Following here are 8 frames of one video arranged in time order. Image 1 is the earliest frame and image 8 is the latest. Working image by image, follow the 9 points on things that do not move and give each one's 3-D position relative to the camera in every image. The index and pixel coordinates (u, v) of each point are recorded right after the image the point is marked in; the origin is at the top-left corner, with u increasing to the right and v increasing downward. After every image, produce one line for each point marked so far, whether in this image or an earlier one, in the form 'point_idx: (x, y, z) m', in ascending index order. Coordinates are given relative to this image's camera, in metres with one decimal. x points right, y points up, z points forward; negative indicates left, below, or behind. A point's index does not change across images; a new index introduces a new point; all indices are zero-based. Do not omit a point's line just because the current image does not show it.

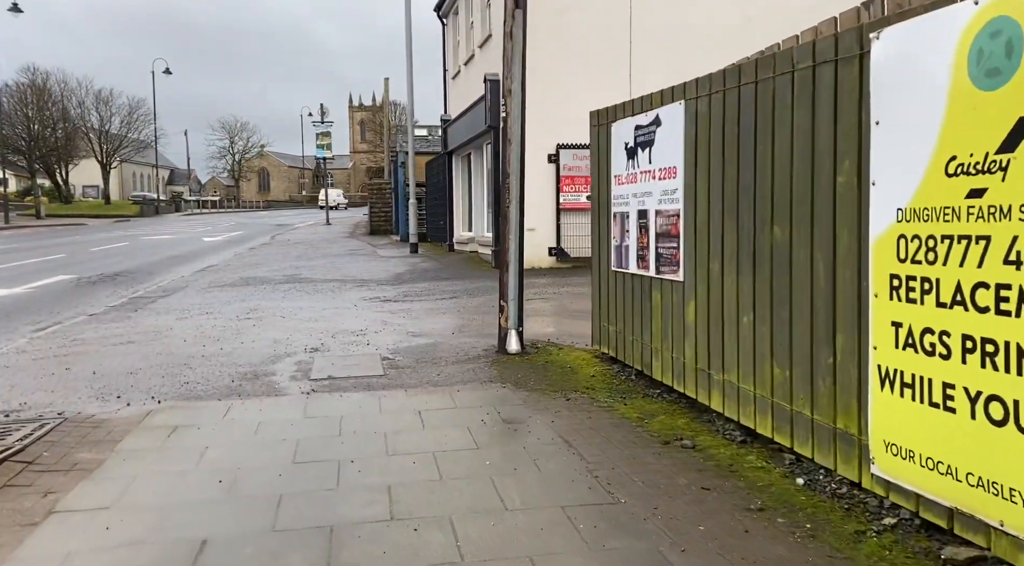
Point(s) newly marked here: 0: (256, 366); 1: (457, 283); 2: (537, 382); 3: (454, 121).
0: (-1.9, -0.7, +6.4) m
1: (-0.8, 0.0, +12.7) m
2: (+0.2, -0.7, +5.5) m
3: (-1.2, +3.5, +18.4) m
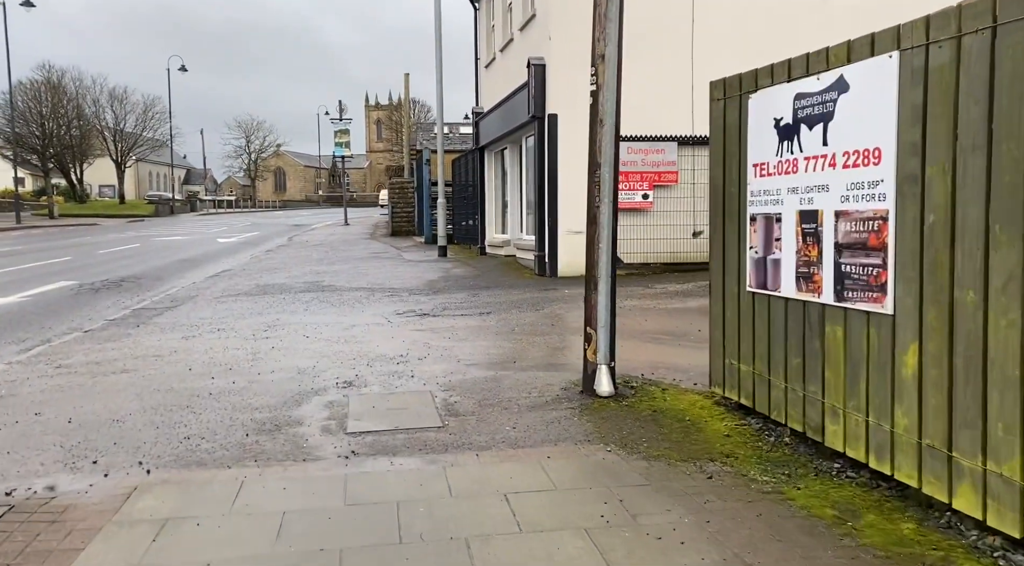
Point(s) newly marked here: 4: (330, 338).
0: (-1.4, -0.8, +5.1) m
1: (-0.2, -0.1, +11.3) m
2: (+0.7, -0.8, +4.1) m
3: (-0.5, +3.4, +17.0) m
4: (-1.7, -0.5, +8.0) m
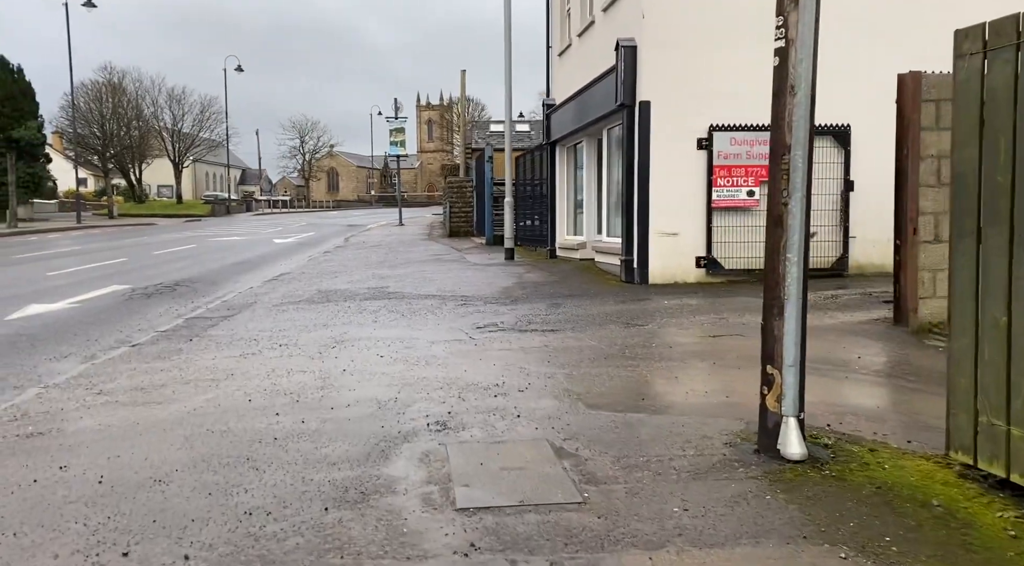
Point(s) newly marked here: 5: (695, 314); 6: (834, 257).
0: (-0.7, -0.9, +3.9) m
1: (+0.9, -0.2, +10.1) m
2: (+1.3, -0.9, +2.8) m
3: (+0.9, +3.3, +15.8) m
4: (-0.8, -0.6, +6.8) m
5: (+1.9, -0.3, +8.6) m
6: (+4.1, +0.3, +10.8) m
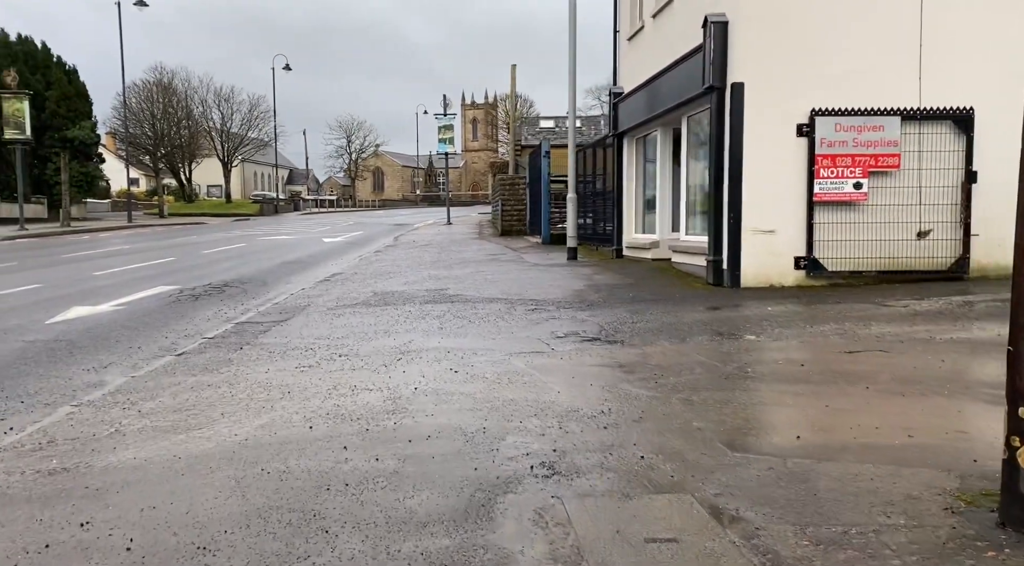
0: (-0.2, -0.9, +3.0) m
1: (+1.7, -0.3, +9.1) m
2: (+1.8, -0.9, +1.8) m
3: (+2.1, +3.3, +14.8) m
4: (-0.2, -0.7, +5.9) m
5: (+2.6, -0.3, +7.5) m
6: (+5.0, +0.3, +9.6) m
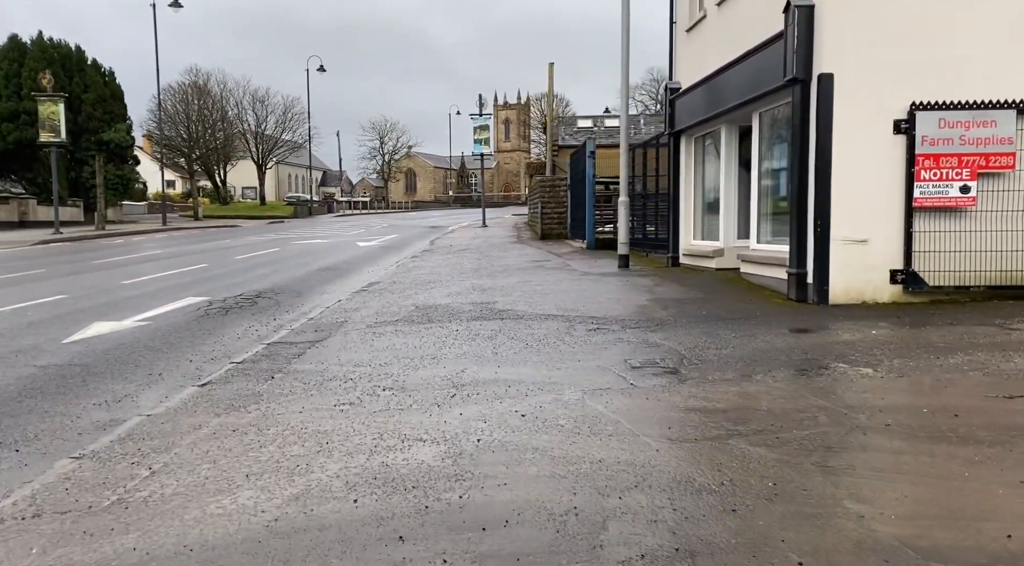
0: (+0.2, -1.1, +2.0) m
1: (+2.3, -0.4, +8.0) m
2: (+2.1, -1.1, +0.7) m
3: (+2.9, +3.1, +13.7) m
4: (+0.3, -0.8, +4.9) m
5: (+3.2, -0.5, +6.4) m
6: (+5.6, +0.1, +8.4) m
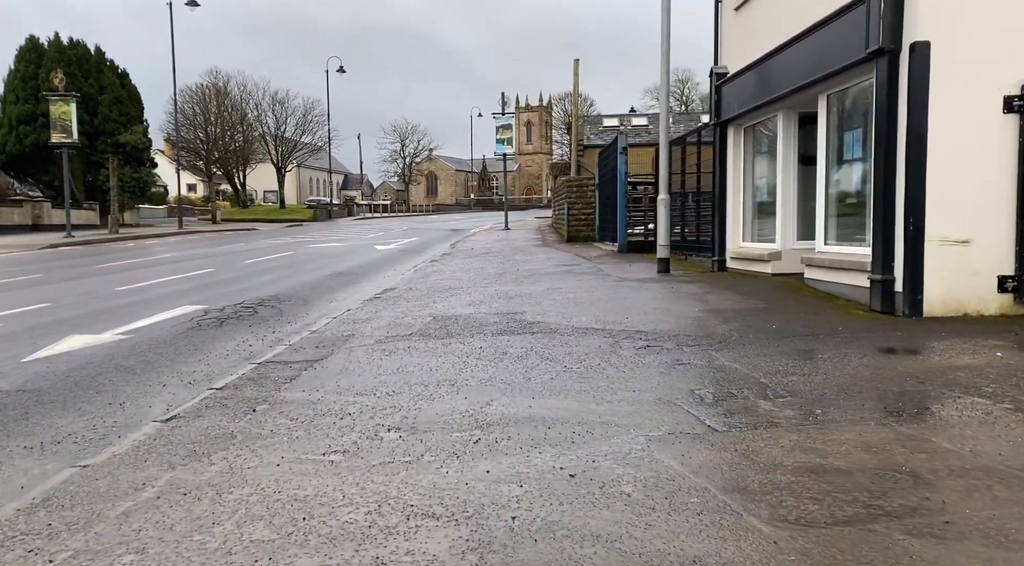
0: (+0.3, -1.1, +0.7) m
1: (+2.6, -0.5, +6.6) m
2: (+2.2, -1.1, -0.7) m
3: (+3.3, +3.0, +12.3) m
4: (+0.5, -0.9, +3.6) m
5: (+3.4, -0.6, +5.0) m
6: (+5.9, 0.0, +7.0) m
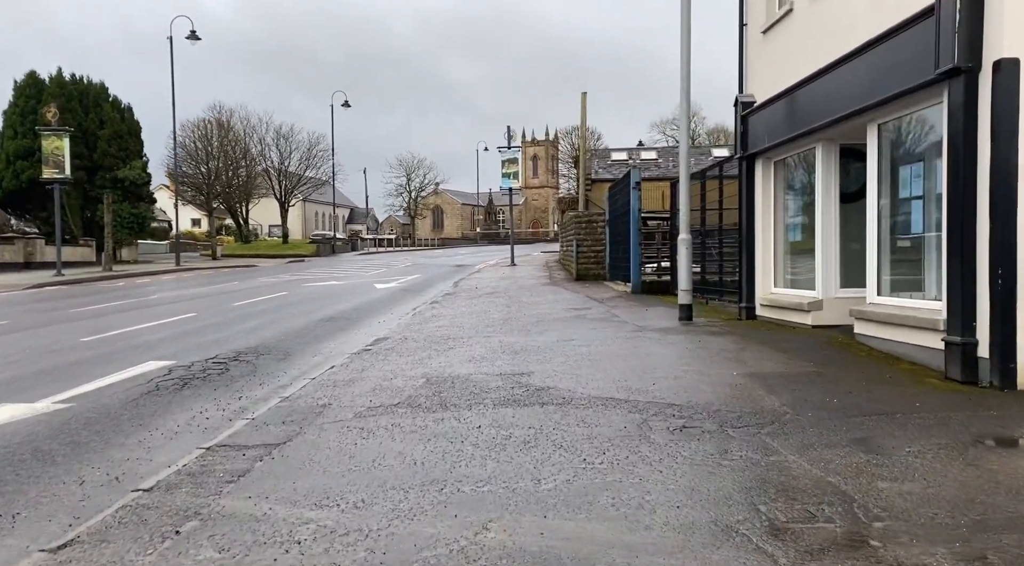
0: (+0.3, -1.3, -0.7) m
1: (+2.6, -1.0, +5.3) m
2: (+2.2, -1.3, -2.0) m
3: (+3.4, +2.4, +11.1) m
4: (+0.5, -1.2, +2.2) m
5: (+3.4, -1.0, +3.6) m
6: (+5.9, -0.4, +5.6) m
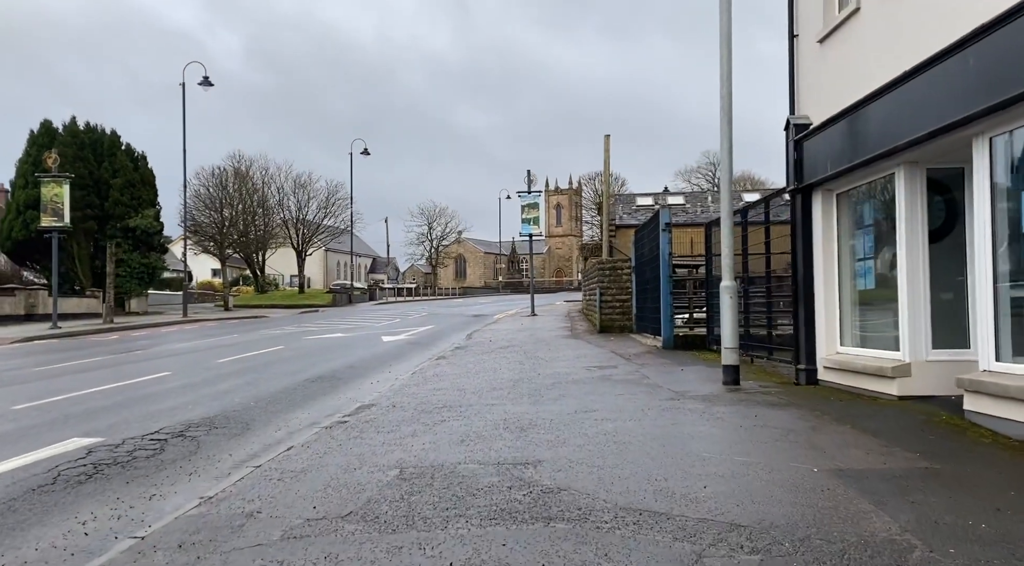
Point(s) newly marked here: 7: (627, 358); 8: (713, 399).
0: (0.0, -1.3, -2.7) m
1: (+2.5, -1.2, +3.2) m
2: (+1.9, -1.1, -4.1) m
3: (+3.5, +1.7, +9.1) m
4: (+0.3, -1.3, +0.2) m
5: (+3.3, -1.1, +1.5) m
6: (+5.9, -0.7, +3.4) m
7: (+2.1, -1.3, +15.0) m
8: (+2.2, -1.3, +9.2) m
